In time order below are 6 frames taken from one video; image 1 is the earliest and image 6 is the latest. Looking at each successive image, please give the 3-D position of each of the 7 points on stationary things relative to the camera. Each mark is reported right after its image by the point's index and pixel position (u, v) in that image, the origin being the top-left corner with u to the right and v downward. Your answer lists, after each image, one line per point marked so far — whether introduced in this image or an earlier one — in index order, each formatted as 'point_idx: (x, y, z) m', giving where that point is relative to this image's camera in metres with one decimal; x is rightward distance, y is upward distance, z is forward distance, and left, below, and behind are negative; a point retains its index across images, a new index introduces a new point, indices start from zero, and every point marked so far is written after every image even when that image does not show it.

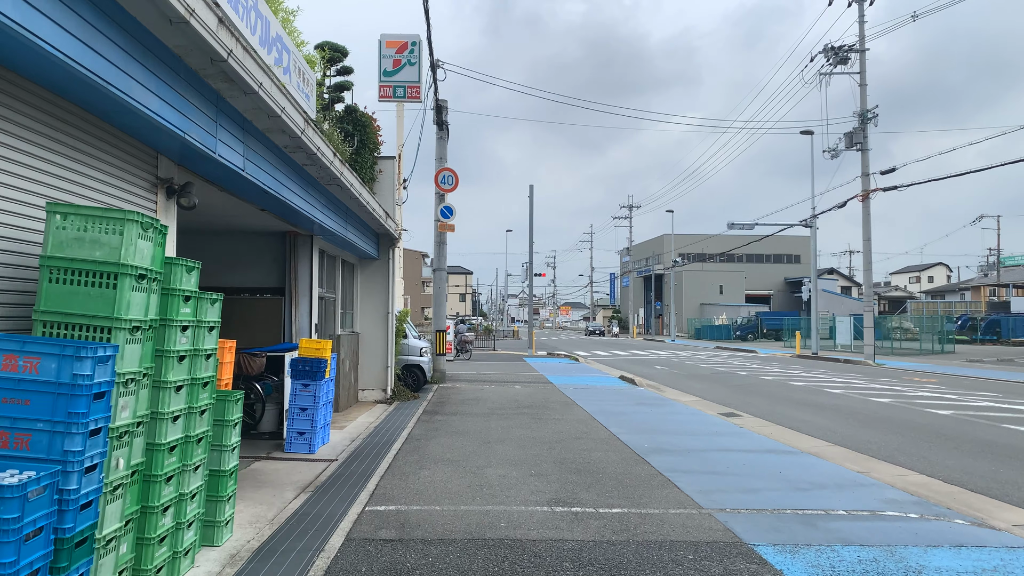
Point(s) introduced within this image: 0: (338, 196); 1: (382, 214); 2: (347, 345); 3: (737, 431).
0: (-2.1, +1.1, +9.3) m
1: (-1.9, +1.1, +11.5) m
2: (-2.5, -0.9, +11.7) m
3: (+2.8, -1.8, +9.6) m
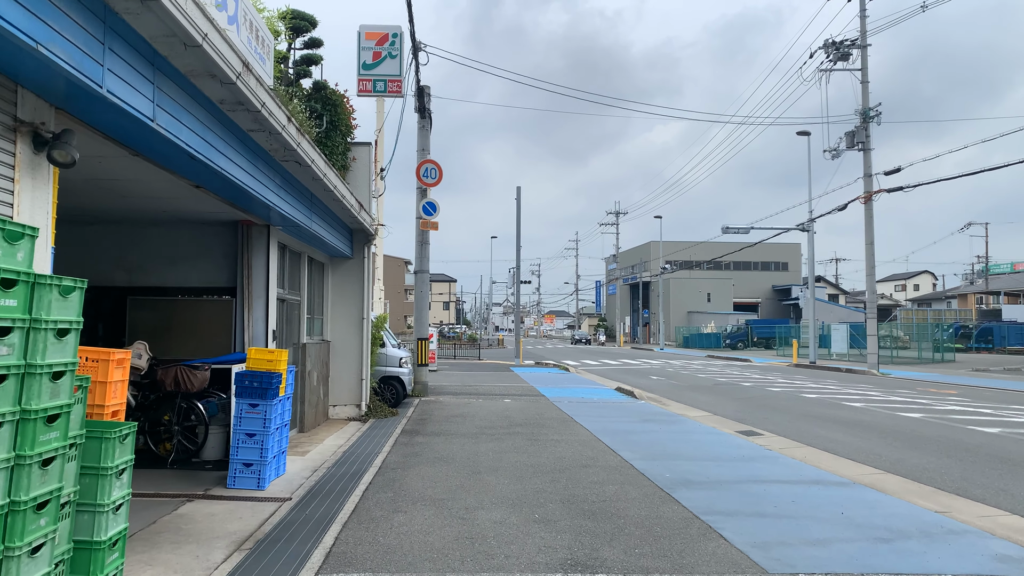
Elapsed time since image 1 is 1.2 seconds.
0: (-2.1, +1.1, +7.9) m
1: (-2.0, +1.1, +10.1) m
2: (-2.6, -0.9, +10.2) m
3: (+2.7, -1.8, +8.3) m
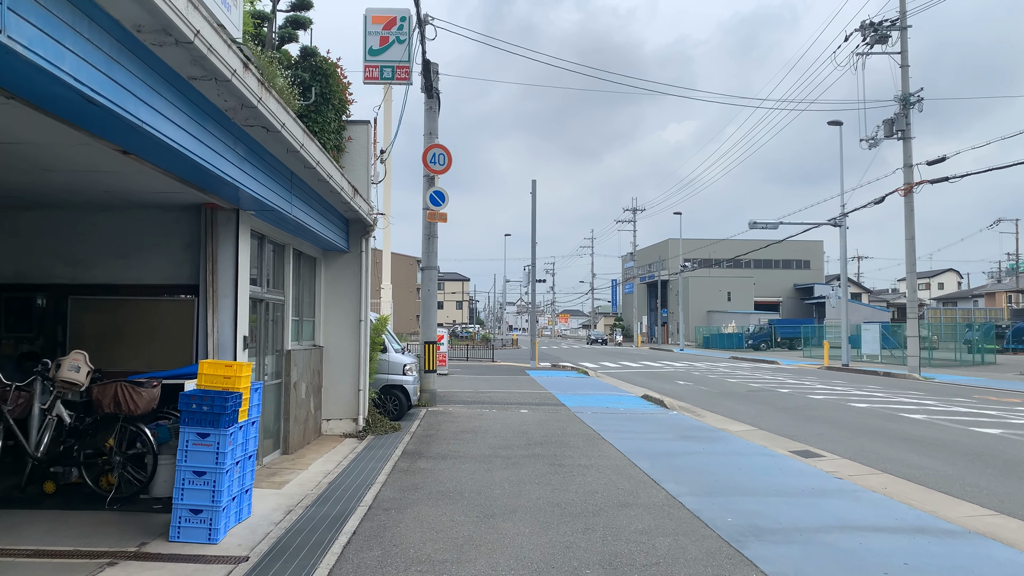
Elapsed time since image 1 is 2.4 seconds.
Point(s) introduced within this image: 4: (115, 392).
0: (-2.0, +1.1, +6.5) m
1: (-1.8, +1.1, +8.7) m
2: (-2.4, -0.9, +8.9) m
3: (+2.9, -1.8, +6.8) m
4: (-2.9, -0.7, +5.7) m
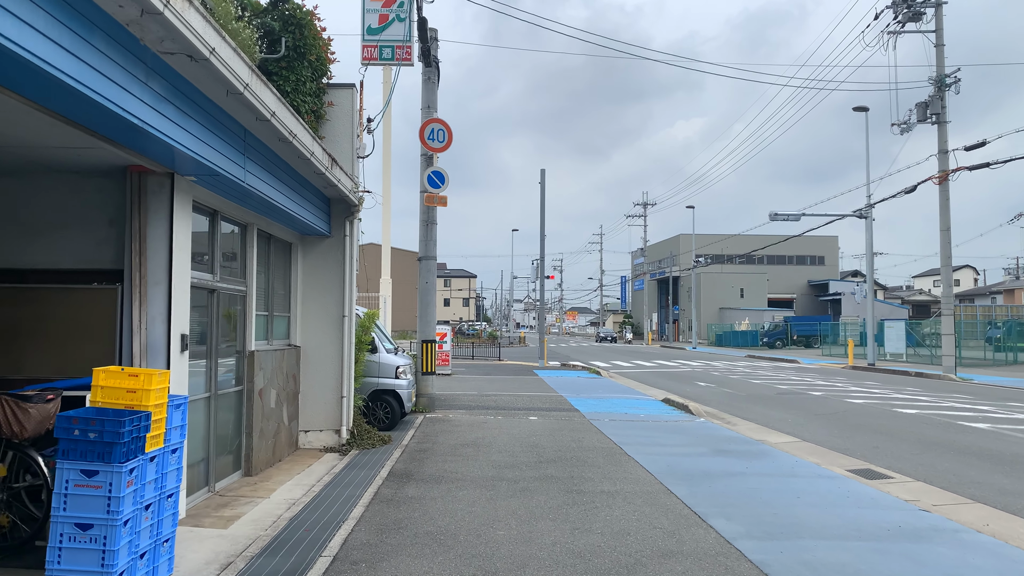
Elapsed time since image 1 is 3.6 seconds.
0: (-1.9, +1.2, +5.1) m
1: (-1.7, +1.2, +7.3) m
2: (-2.3, -0.7, +7.5) m
3: (+2.9, -1.7, +5.3) m
4: (-2.8, -0.7, +4.3) m
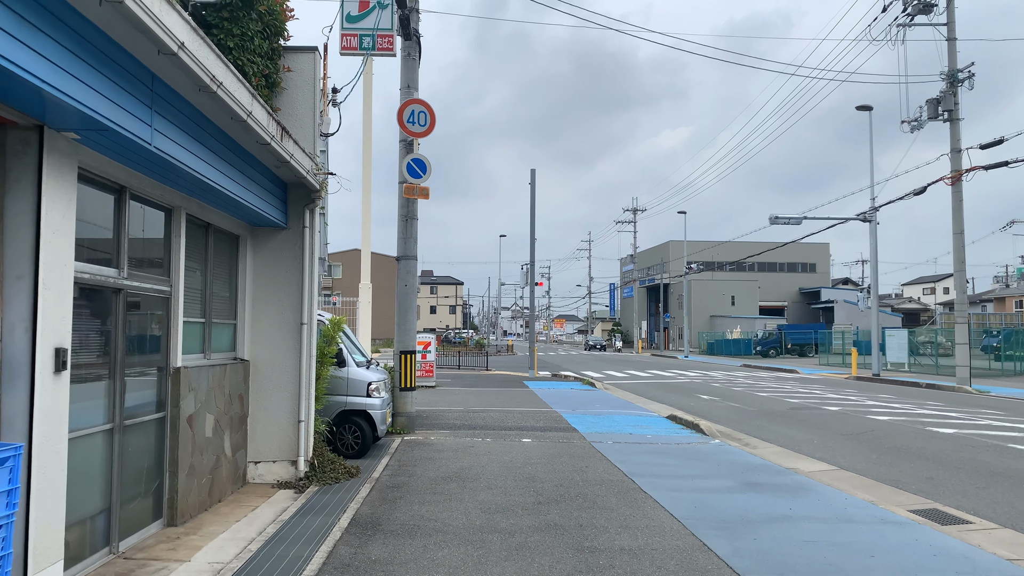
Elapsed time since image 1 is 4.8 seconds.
0: (-1.9, +1.2, +3.7) m
1: (-1.8, +1.2, +5.9) m
2: (-2.4, -0.8, +6.0) m
3: (+2.9, -1.7, +4.0) m
4: (-2.8, -0.6, +2.8) m
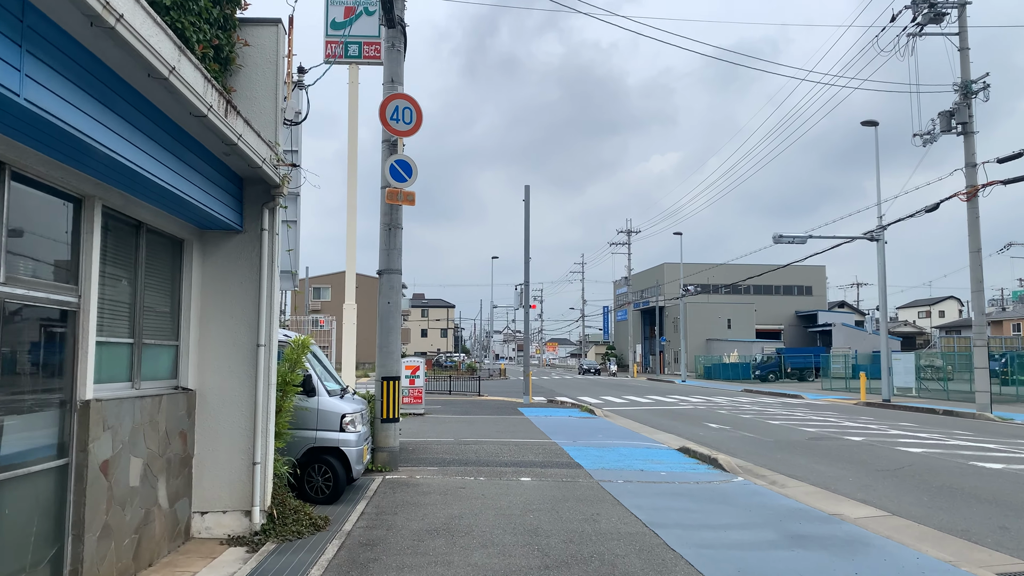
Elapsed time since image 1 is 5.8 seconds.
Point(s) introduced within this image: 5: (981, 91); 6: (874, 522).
0: (-1.9, +1.2, +2.5) m
1: (-1.8, +1.1, +4.7) m
2: (-2.4, -0.8, +4.8) m
3: (+3.0, -1.7, +2.8) m
4: (-2.8, -0.6, +1.6) m
5: (+12.0, +5.0, +19.9) m
6: (+3.2, -2.0, +6.8) m
